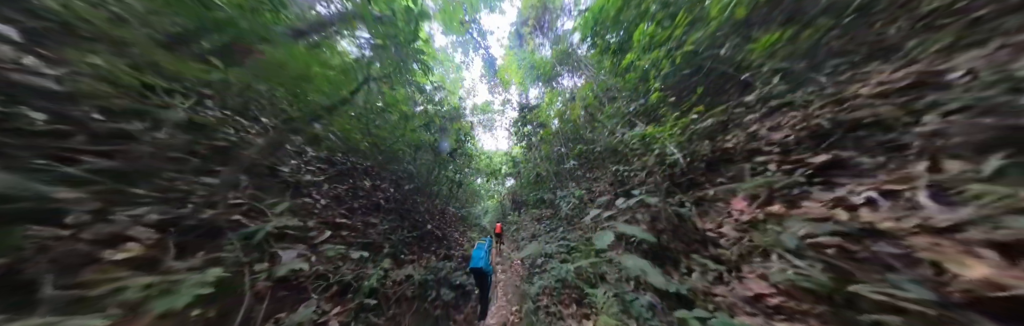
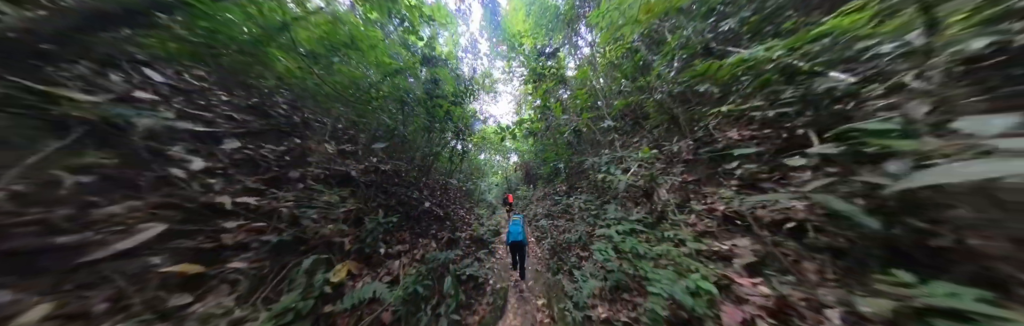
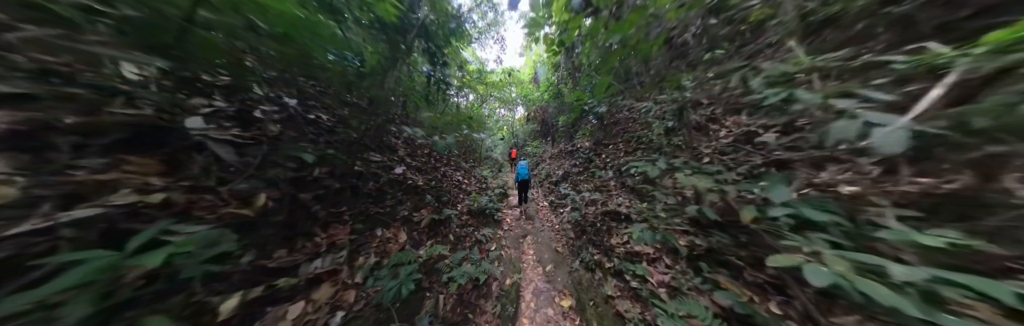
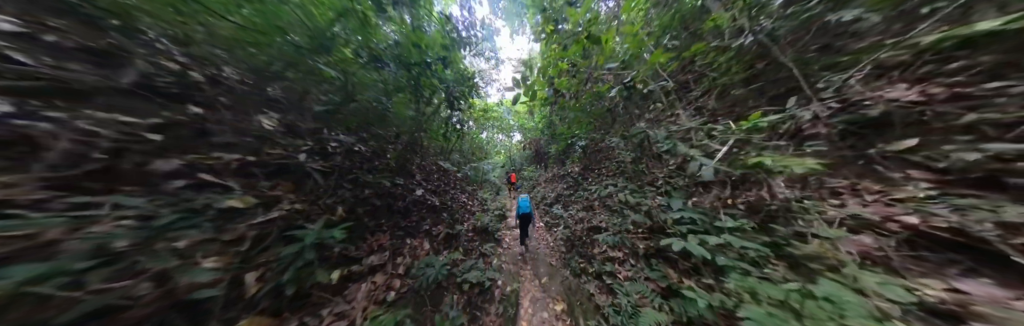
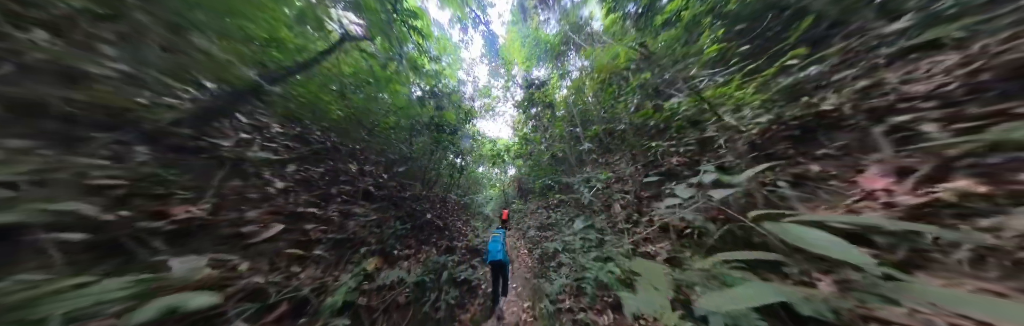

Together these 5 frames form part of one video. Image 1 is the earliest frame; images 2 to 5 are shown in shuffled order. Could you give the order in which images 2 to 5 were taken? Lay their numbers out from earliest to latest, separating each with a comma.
5, 2, 4, 3
